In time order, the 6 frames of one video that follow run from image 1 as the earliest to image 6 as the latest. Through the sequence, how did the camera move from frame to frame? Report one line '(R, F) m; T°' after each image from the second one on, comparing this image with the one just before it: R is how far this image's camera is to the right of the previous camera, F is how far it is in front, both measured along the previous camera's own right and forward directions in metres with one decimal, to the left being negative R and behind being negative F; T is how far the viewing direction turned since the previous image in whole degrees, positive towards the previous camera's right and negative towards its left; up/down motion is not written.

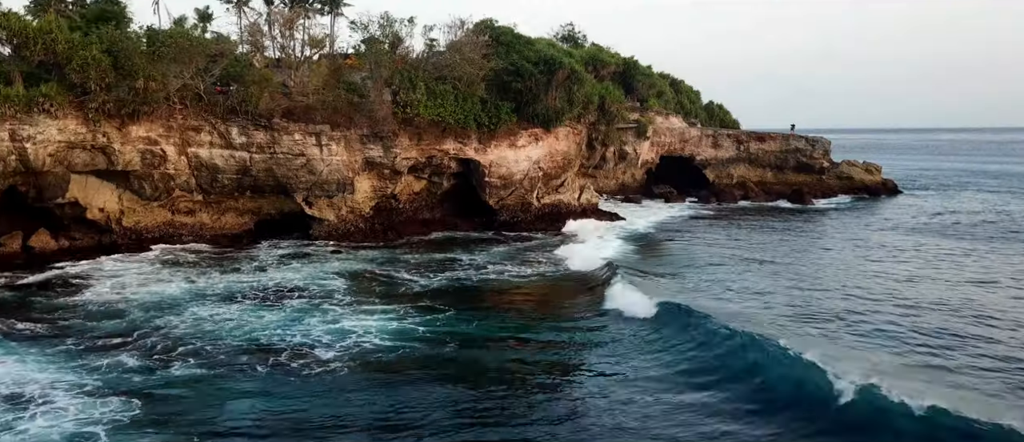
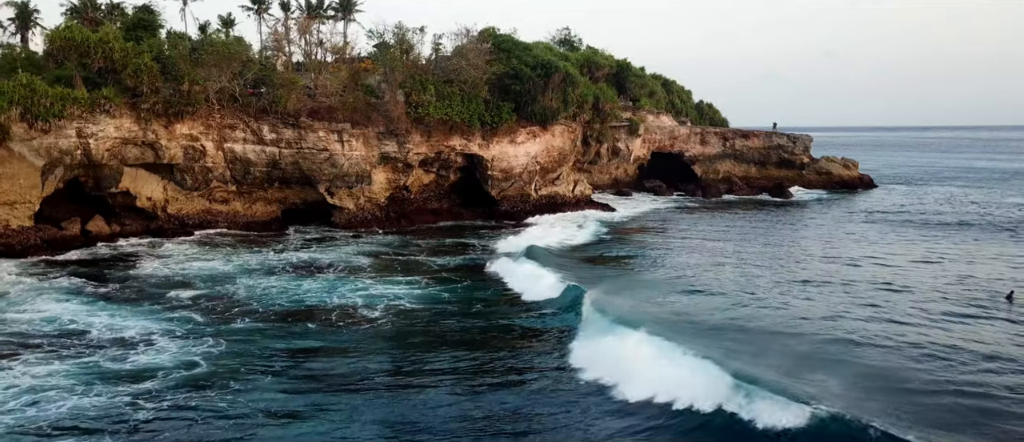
(0.0, -3.6) m; 0°
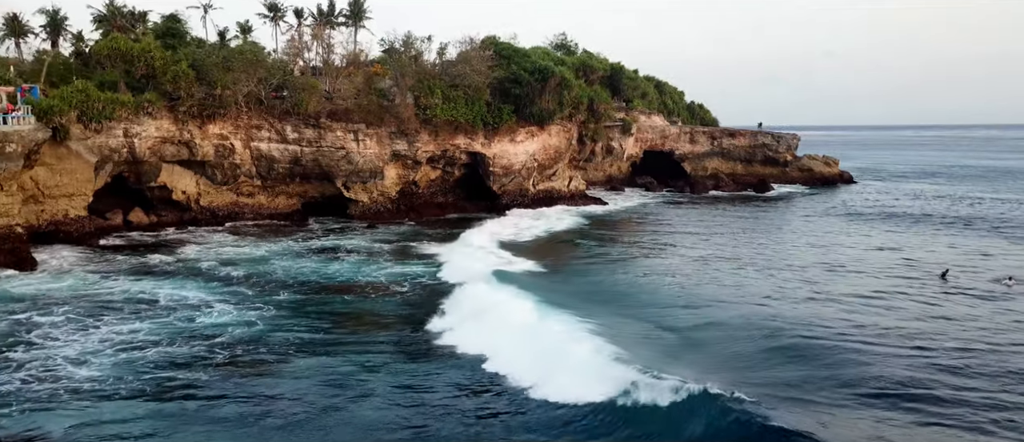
(0.0, -3.3) m; 0°
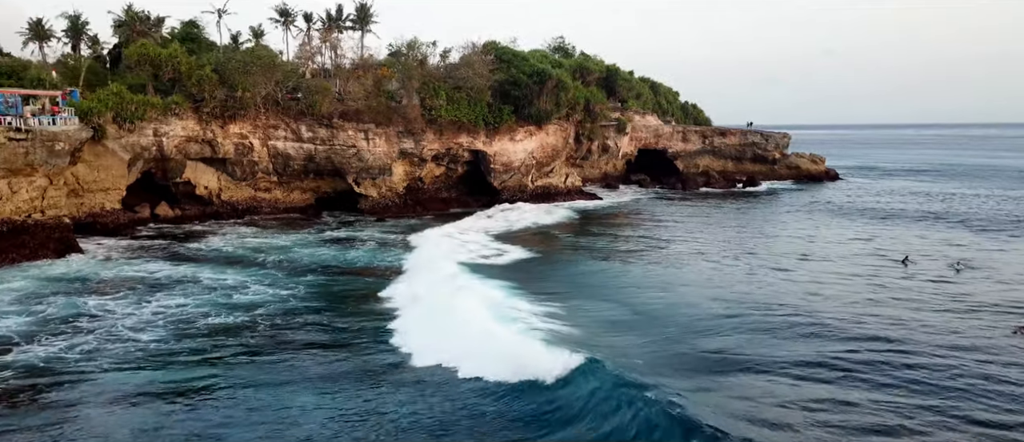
(0.0, -2.5) m; 0°
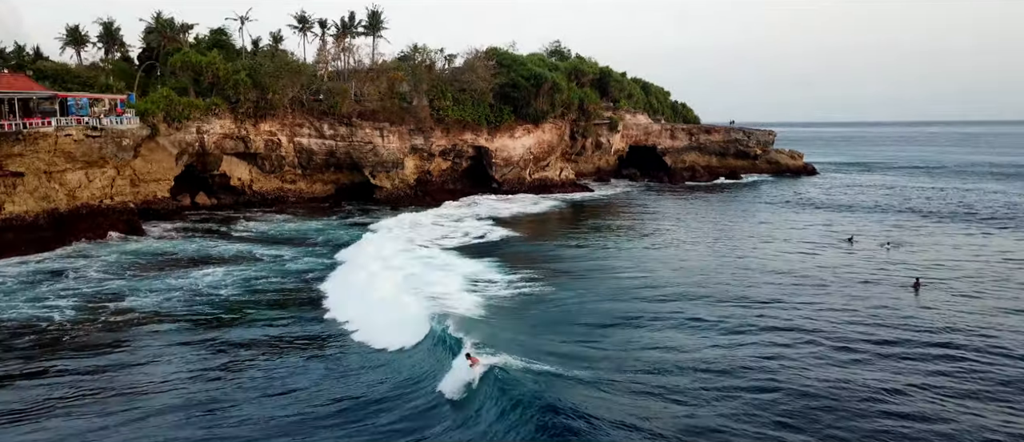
(0.0, -4.6) m; 0°
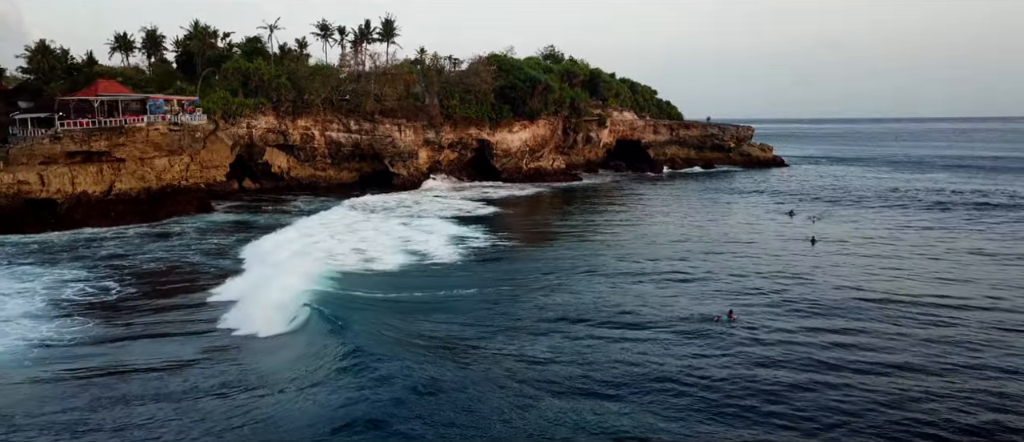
(0.0, -7.3) m; 0°
